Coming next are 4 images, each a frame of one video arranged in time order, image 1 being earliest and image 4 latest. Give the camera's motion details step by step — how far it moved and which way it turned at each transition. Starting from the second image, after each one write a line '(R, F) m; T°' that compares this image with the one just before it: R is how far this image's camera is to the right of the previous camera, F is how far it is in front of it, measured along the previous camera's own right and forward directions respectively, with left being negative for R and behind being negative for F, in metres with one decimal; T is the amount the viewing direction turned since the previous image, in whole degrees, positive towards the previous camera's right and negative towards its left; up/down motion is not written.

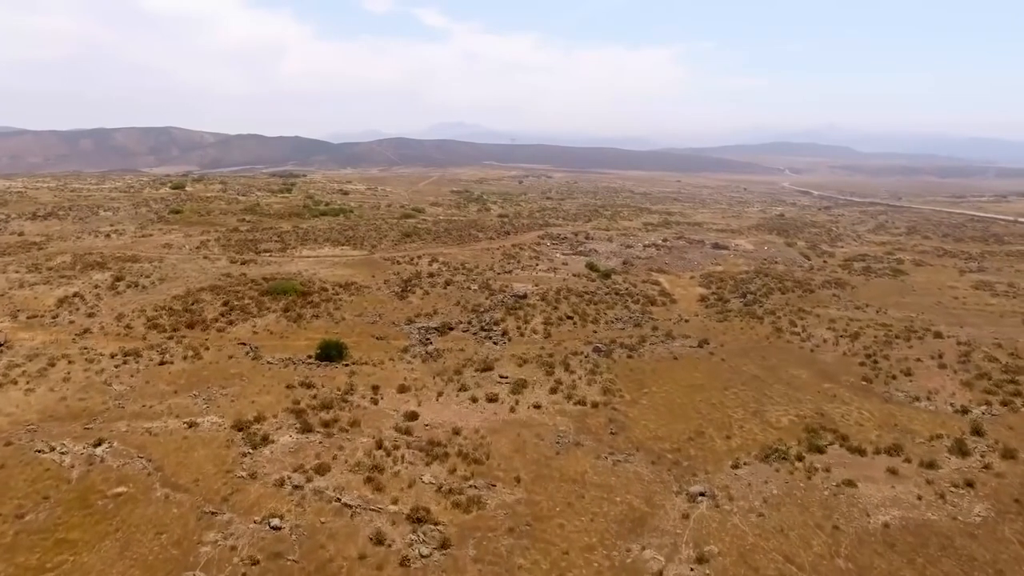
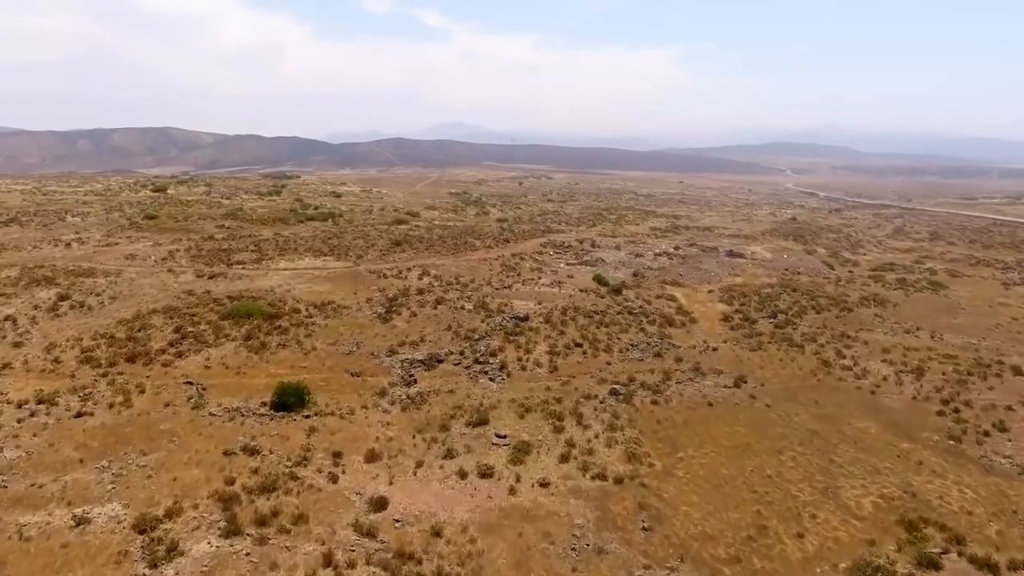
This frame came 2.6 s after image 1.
(0.0, +4.3) m; 0°
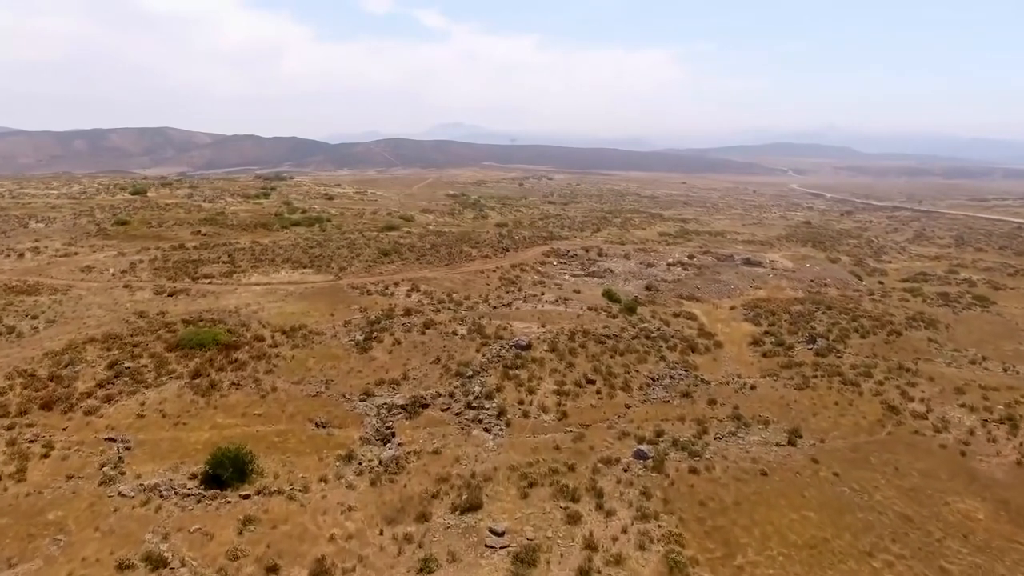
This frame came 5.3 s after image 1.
(0.0, +4.2) m; 0°
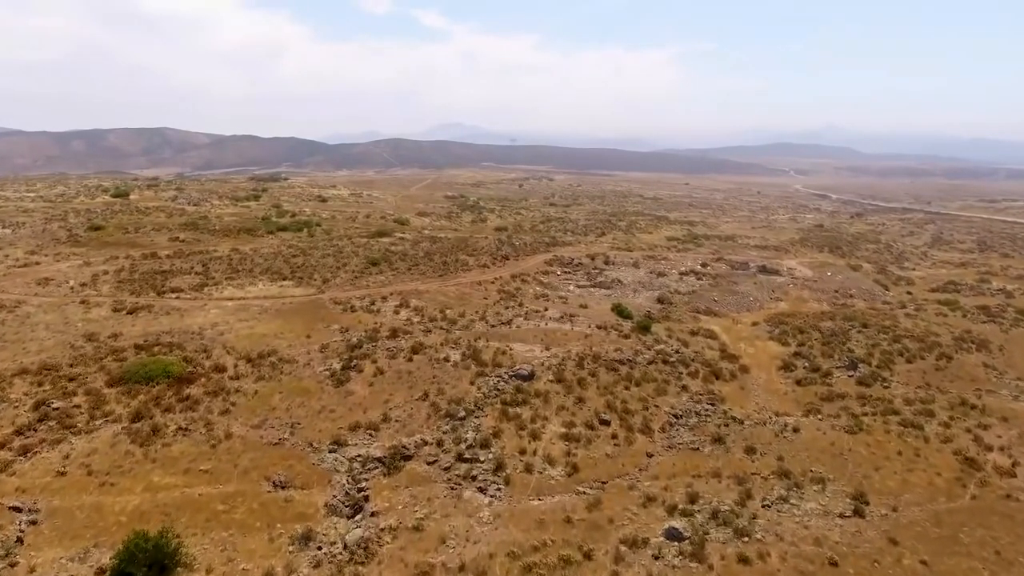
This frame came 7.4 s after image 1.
(0.0, +3.4) m; 0°
